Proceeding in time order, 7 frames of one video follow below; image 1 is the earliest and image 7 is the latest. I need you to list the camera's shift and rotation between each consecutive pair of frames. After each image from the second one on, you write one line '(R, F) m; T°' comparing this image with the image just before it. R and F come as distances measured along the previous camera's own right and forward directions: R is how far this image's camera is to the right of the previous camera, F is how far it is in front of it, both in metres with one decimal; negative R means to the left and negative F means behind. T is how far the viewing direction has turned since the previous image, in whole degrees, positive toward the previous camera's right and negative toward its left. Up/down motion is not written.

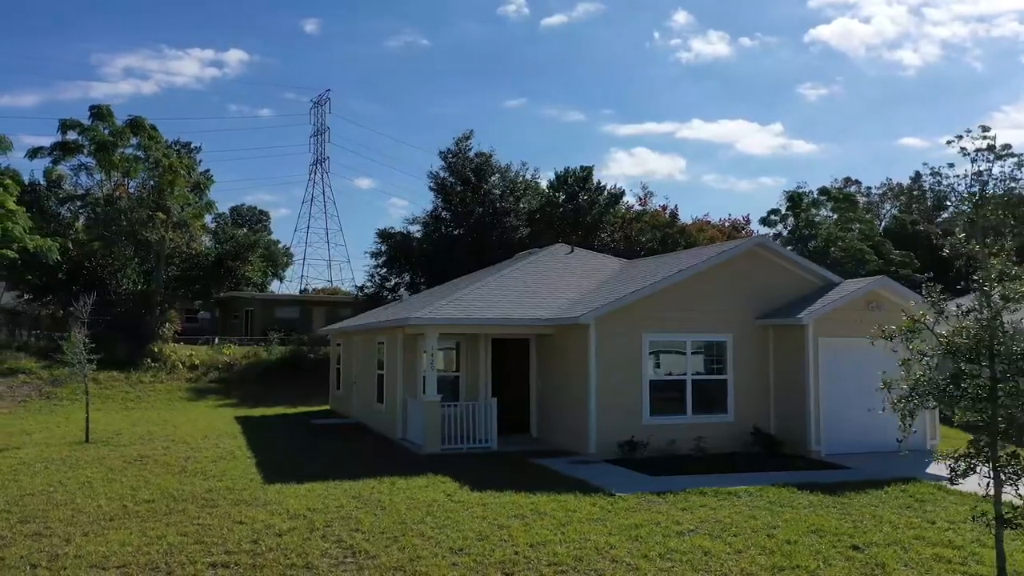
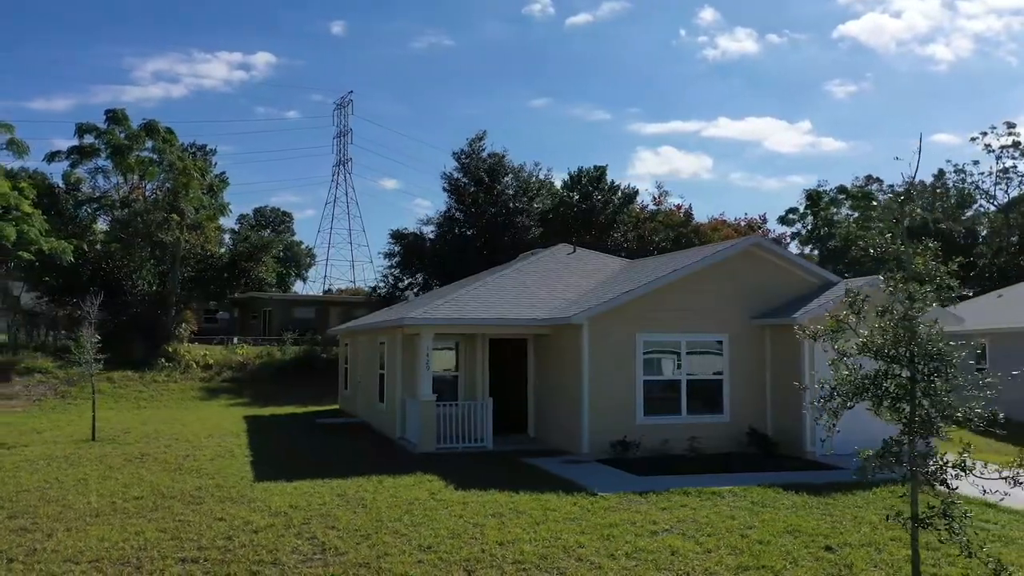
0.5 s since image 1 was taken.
(+0.5, -0.1) m; -2°
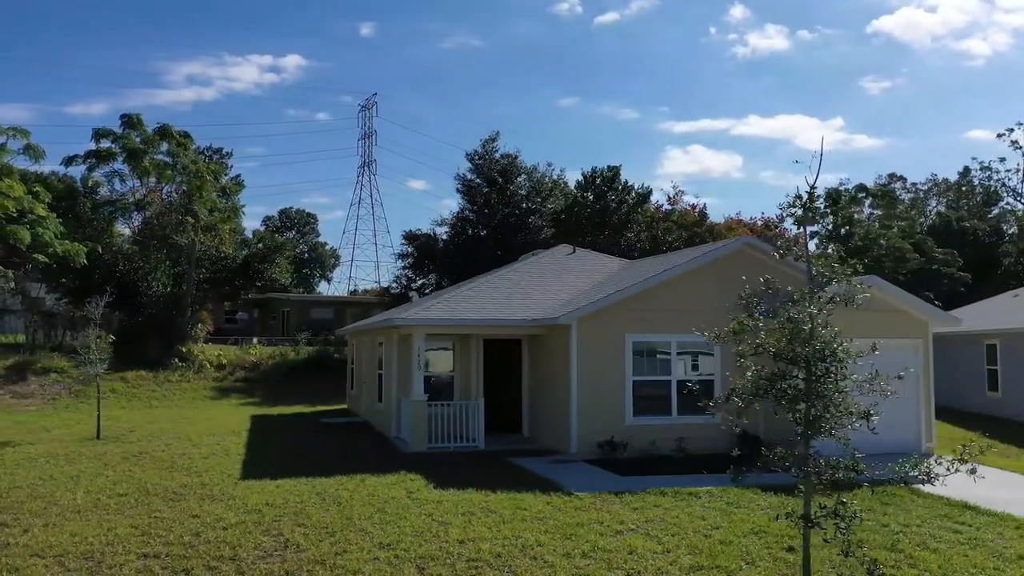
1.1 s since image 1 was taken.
(+0.6, -0.1) m; -2°
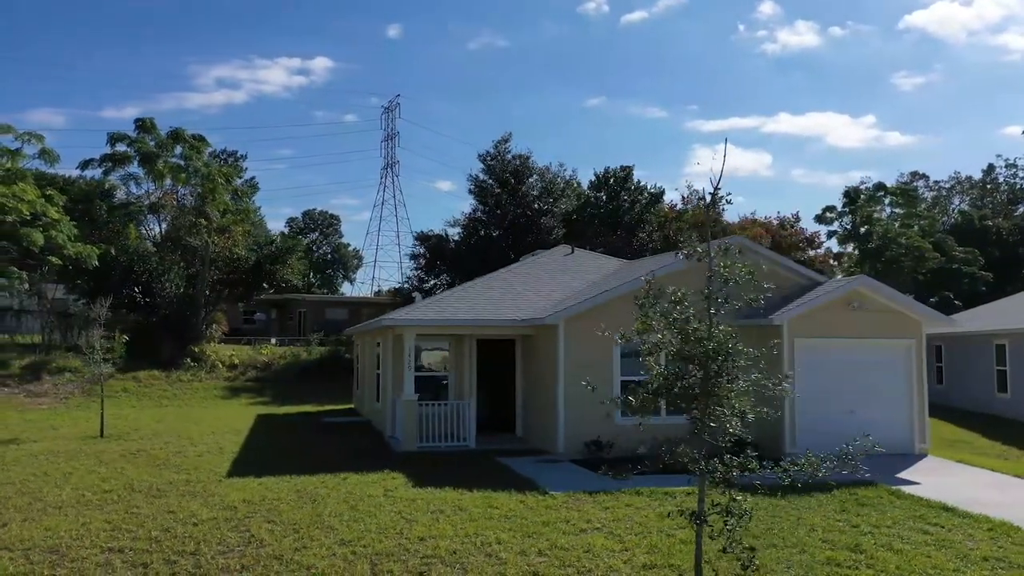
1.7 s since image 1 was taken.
(+0.6, -0.1) m; -2°
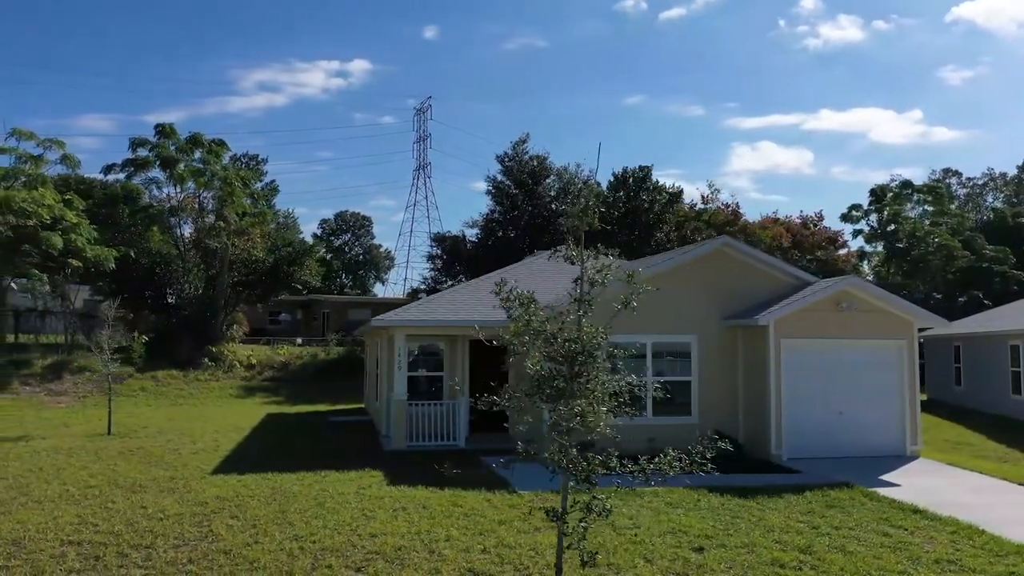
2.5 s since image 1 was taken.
(+0.9, -0.1) m; -2°
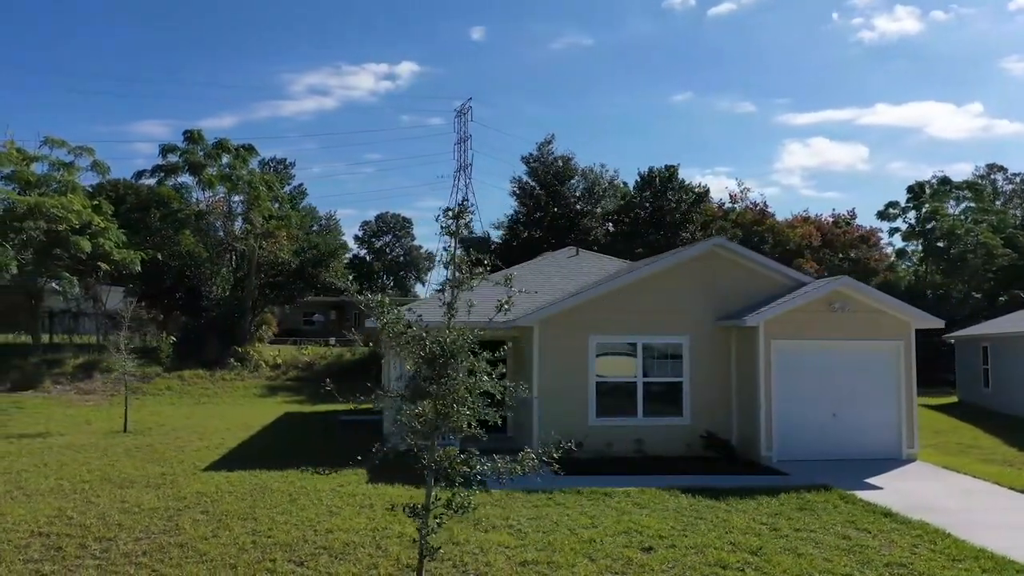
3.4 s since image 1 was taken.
(+1.0, -0.1) m; -3°
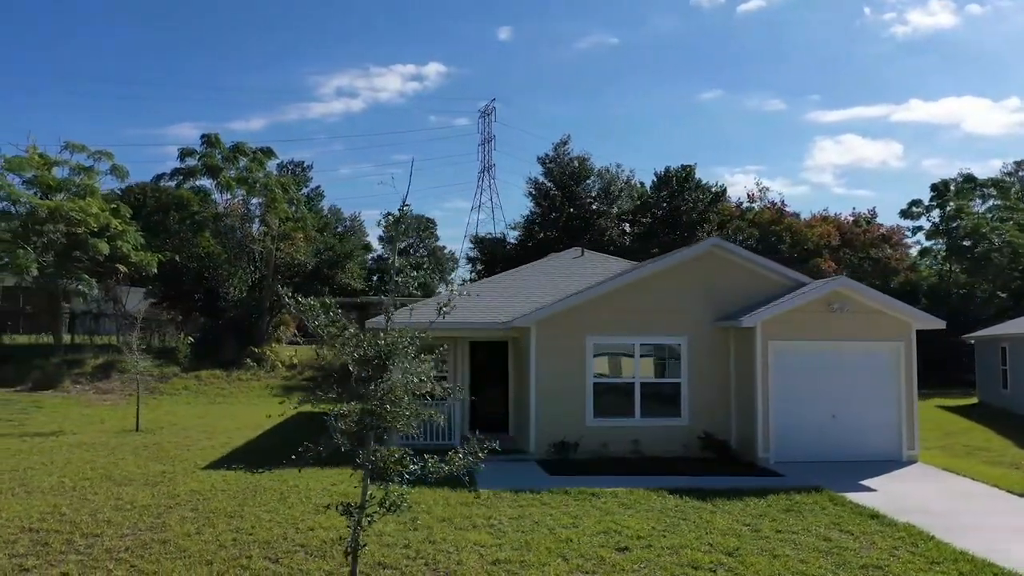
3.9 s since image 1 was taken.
(+0.5, -0.1) m; -2°
